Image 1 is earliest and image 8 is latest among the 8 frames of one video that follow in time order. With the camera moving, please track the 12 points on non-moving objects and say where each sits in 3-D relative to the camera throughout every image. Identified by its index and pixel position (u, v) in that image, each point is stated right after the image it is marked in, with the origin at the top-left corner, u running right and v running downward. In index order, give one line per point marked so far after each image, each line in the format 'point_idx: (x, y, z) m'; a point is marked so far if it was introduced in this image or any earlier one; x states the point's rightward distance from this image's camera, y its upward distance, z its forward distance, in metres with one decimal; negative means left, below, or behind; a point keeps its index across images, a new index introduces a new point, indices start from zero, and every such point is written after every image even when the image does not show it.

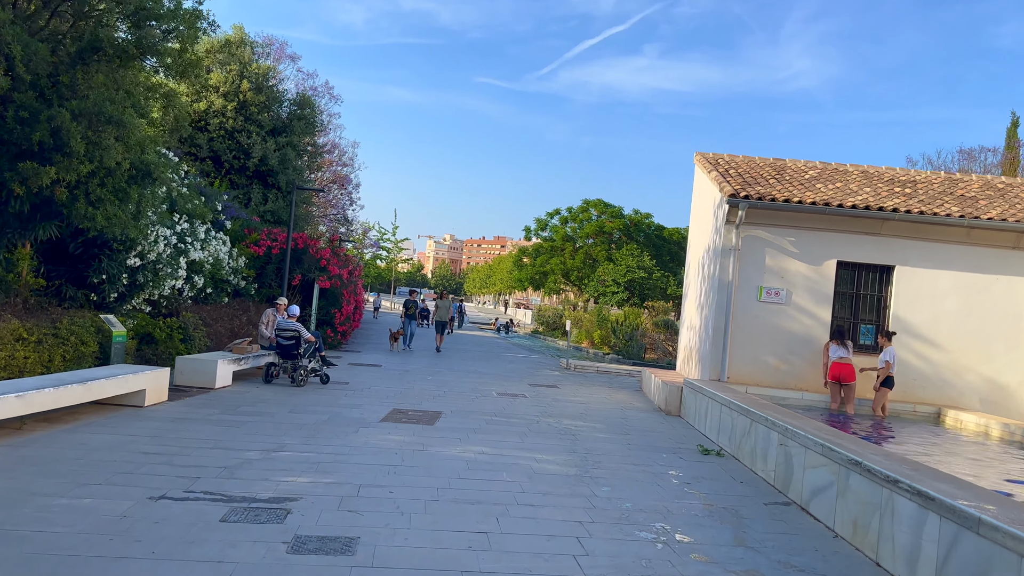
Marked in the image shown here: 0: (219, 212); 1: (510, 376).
0: (-6.4, +1.7, +17.4) m
1: (0.0, -1.8, +15.5) m
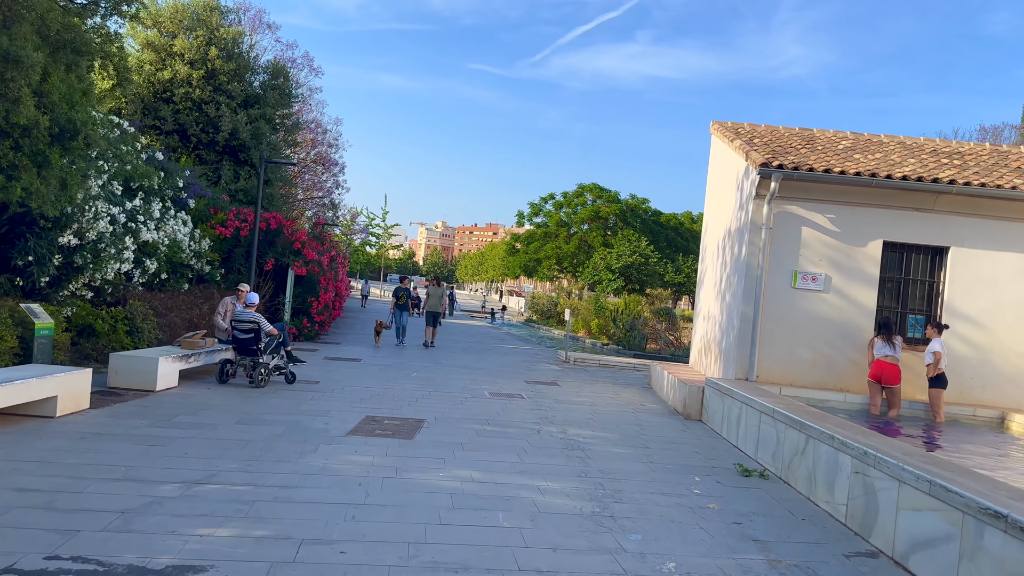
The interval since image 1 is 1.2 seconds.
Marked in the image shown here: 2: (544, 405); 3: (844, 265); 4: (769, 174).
0: (-6.6, +2.0, +15.6) m
1: (-0.1, -1.5, +13.9) m
2: (+0.4, -1.5, +10.4) m
3: (+4.3, +0.3, +10.1) m
4: (+3.2, +1.4, +9.8) m
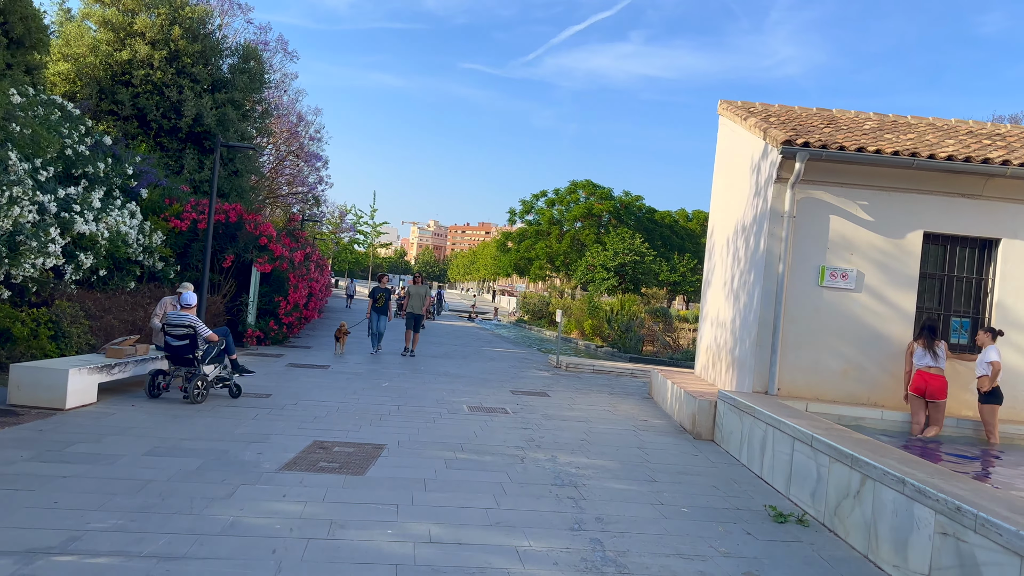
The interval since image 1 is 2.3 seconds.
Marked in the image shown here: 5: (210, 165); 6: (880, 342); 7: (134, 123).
0: (-6.8, +2.0, +14.1) m
1: (-0.4, -1.5, +12.5) m
2: (+0.2, -1.5, +8.9) m
3: (+4.1, +0.3, +8.7) m
4: (+3.0, +1.4, +8.4) m
5: (-6.7, +2.8, +17.2) m
6: (+4.1, -0.6, +8.7) m
7: (-8.8, +3.8, +18.3) m
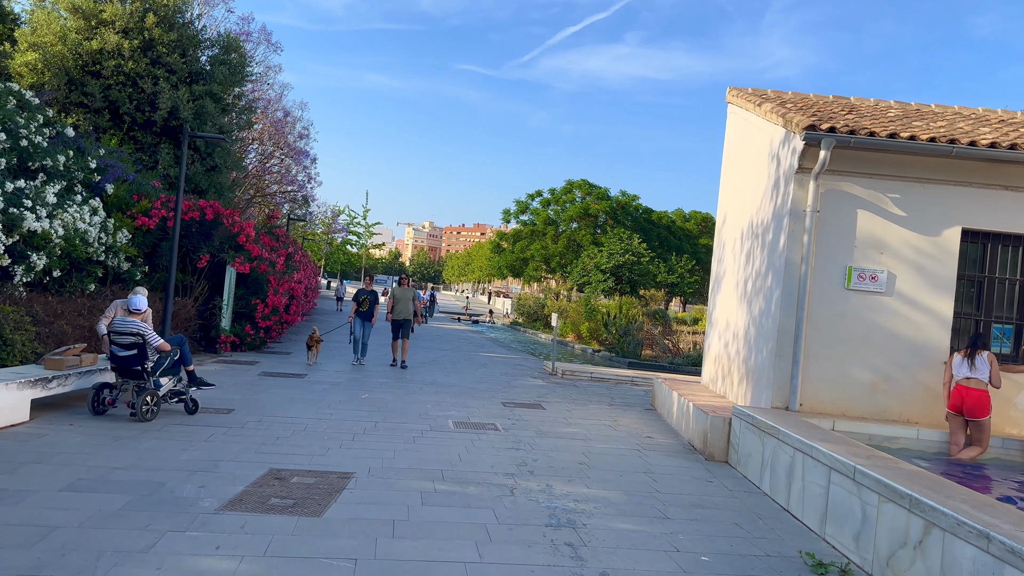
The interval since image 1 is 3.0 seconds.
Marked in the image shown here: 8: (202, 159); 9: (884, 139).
0: (-6.9, +2.0, +13.1) m
1: (-0.5, -1.5, +11.5) m
2: (+0.1, -1.6, +8.0) m
3: (+4.0, +0.3, +7.8) m
4: (+2.9, +1.4, +7.5) m
5: (-6.9, +2.7, +16.3) m
6: (+4.0, -0.6, +7.8) m
7: (-8.9, +3.8, +17.3) m
8: (-7.1, +2.9, +18.0) m
9: (+3.5, +1.4, +7.5) m
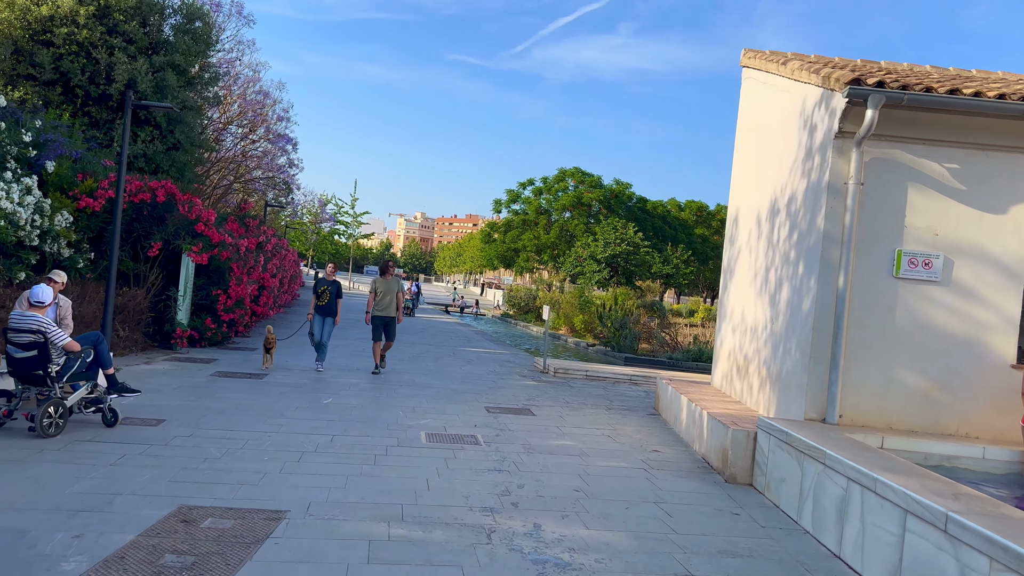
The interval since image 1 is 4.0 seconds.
0: (-7.1, +2.1, +11.7) m
1: (-0.7, -1.4, +10.2) m
2: (0.0, -1.5, +6.7) m
3: (+3.8, +0.4, +6.5) m
4: (+2.8, +1.5, +6.2) m
5: (-7.1, +2.9, +14.9) m
6: (+3.8, -0.5, +6.5) m
7: (-9.2, +4.0, +15.8) m
8: (-7.3, +3.2, +16.5) m
9: (+3.4, +1.5, +6.2) m
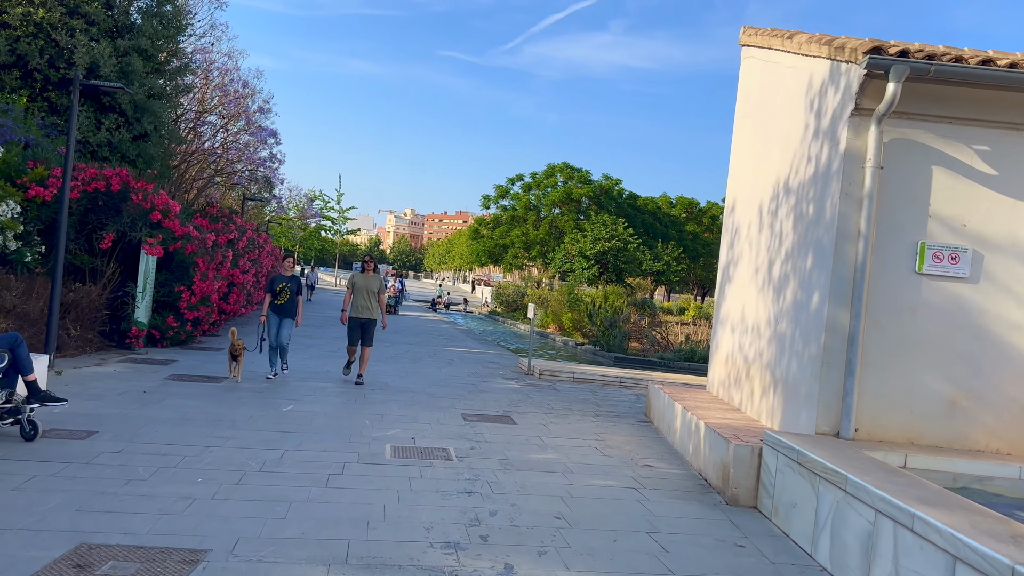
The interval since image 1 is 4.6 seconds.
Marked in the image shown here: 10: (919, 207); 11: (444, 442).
0: (-7.4, +2.2, +10.9) m
1: (-0.9, -1.4, +9.4) m
2: (-0.2, -1.4, +5.9) m
3: (+3.6, +0.4, +5.8) m
4: (+2.6, +1.5, +5.4) m
5: (-7.4, +3.0, +14.0) m
6: (+3.6, -0.5, +5.8) m
7: (-9.5, +4.1, +14.9) m
8: (-7.6, +3.2, +15.7) m
9: (+3.2, +1.5, +5.4) m
10: (+3.0, +0.6, +5.8) m
11: (-0.6, -1.4, +7.1) m
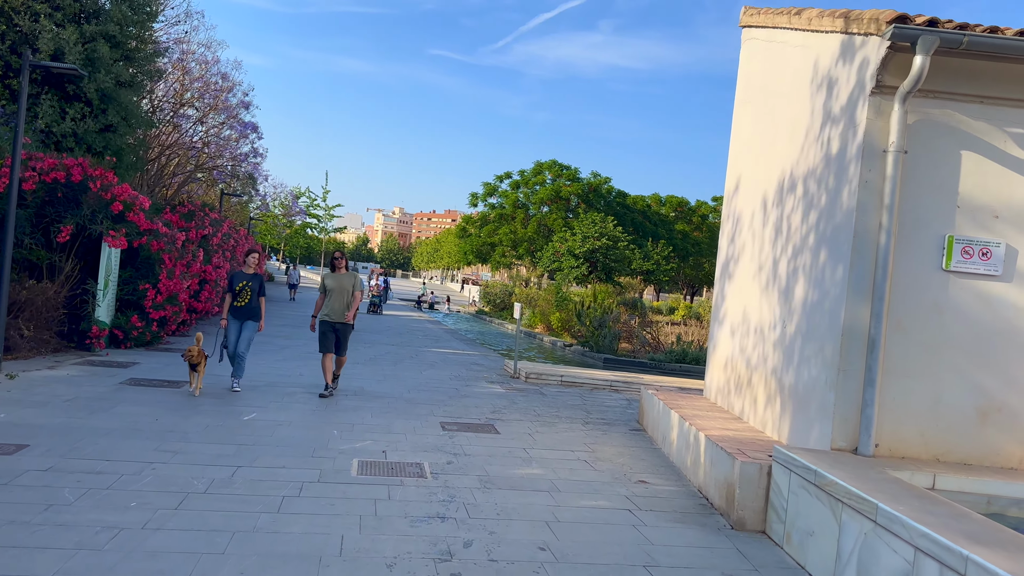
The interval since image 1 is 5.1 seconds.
0: (-7.6, +2.2, +10.1) m
1: (-1.1, -1.3, +8.8) m
2: (-0.4, -1.4, +5.3) m
3: (+3.5, +0.4, +5.2) m
4: (+2.5, +1.5, +4.8) m
5: (-7.6, +3.0, +13.2) m
6: (+3.5, -0.5, +5.2) m
7: (-9.7, +4.1, +14.2) m
8: (-7.9, +3.3, +14.9) m
9: (+3.1, +1.5, +4.8) m
10: (+2.8, +0.6, +5.2) m
11: (-0.8, -1.4, +6.4) m
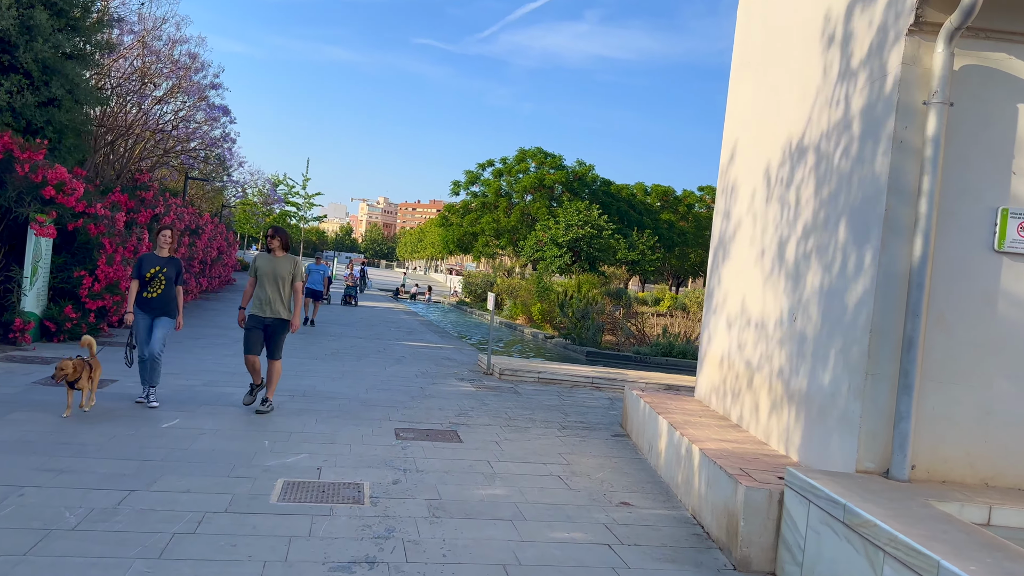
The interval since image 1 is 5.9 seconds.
0: (-7.9, +2.4, +8.9) m
1: (-1.4, -1.2, +7.8) m
2: (-0.6, -1.3, +4.2) m
3: (+3.2, +0.5, +4.2) m
4: (+2.2, +1.6, +3.9) m
5: (-8.0, +3.2, +12.0) m
6: (+3.2, -0.4, +4.2) m
7: (-10.1, +4.3, +12.9) m
8: (-8.3, +3.5, +13.7) m
9: (+2.8, +1.6, +3.9) m
10: (+2.6, +0.7, +4.2) m
11: (-1.0, -1.3, +5.4) m
